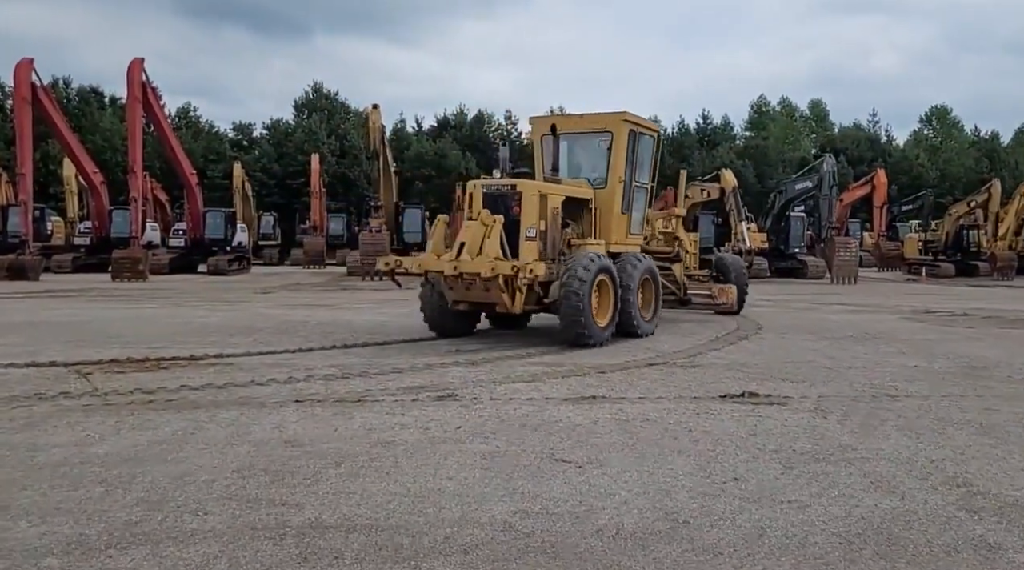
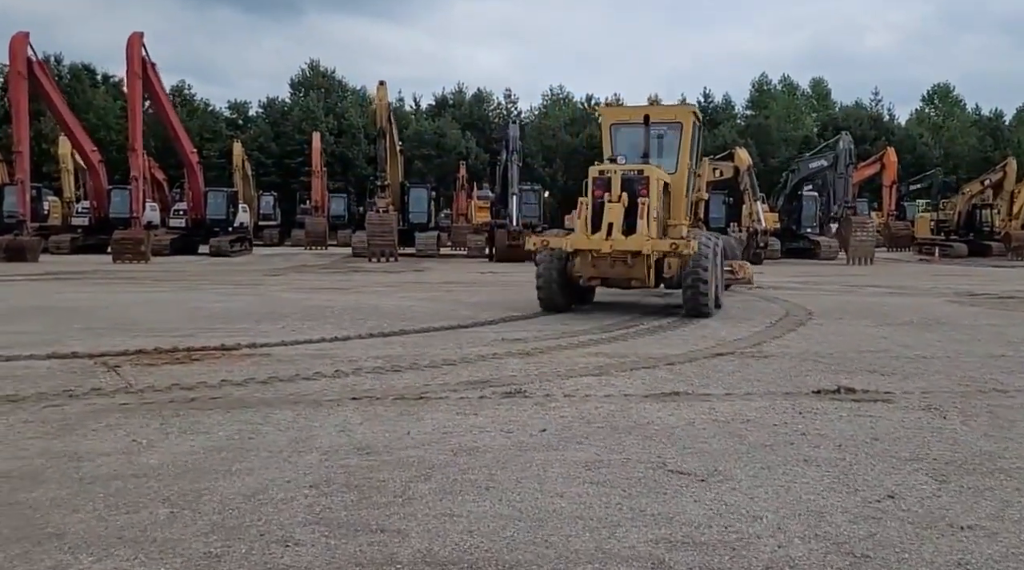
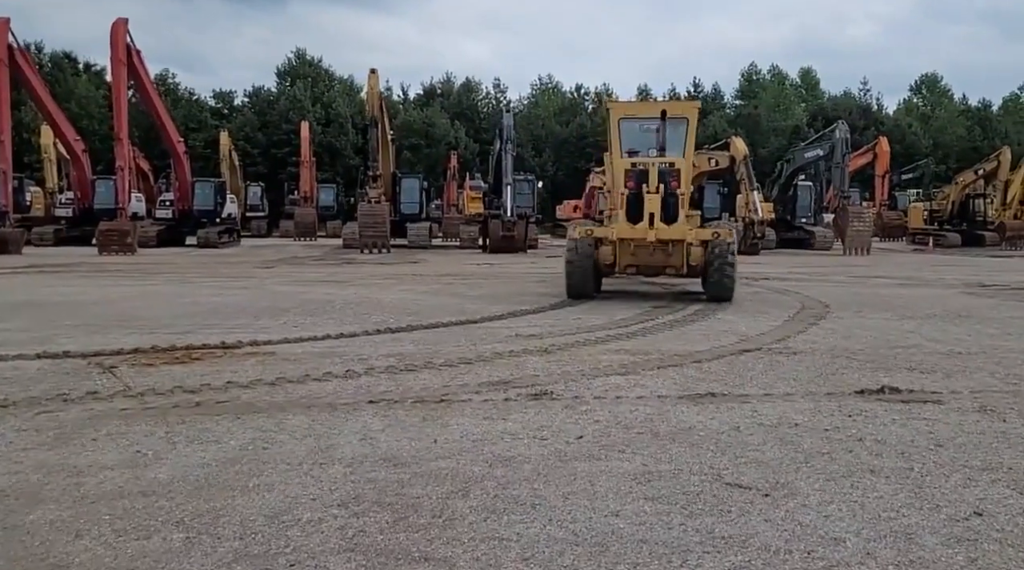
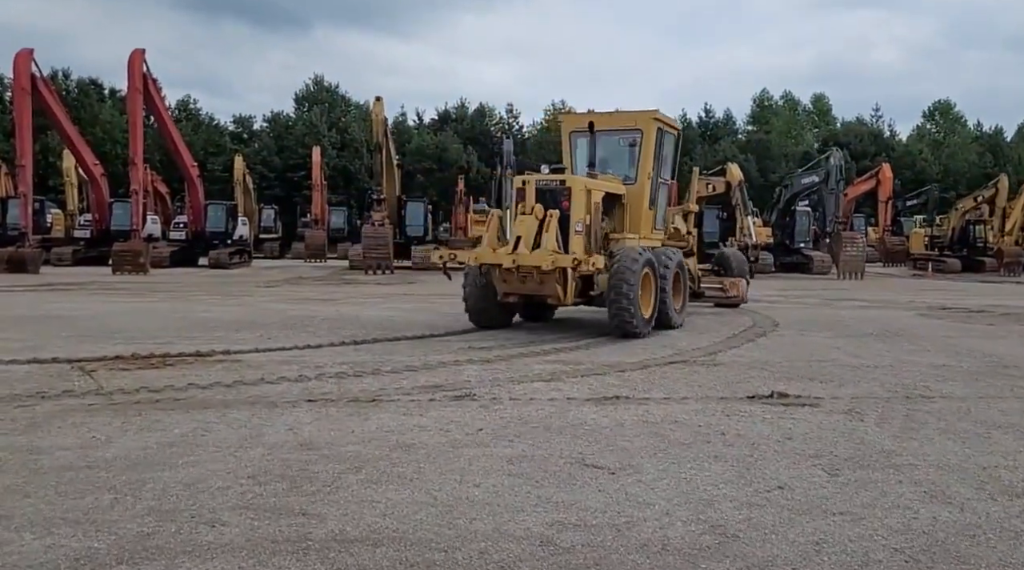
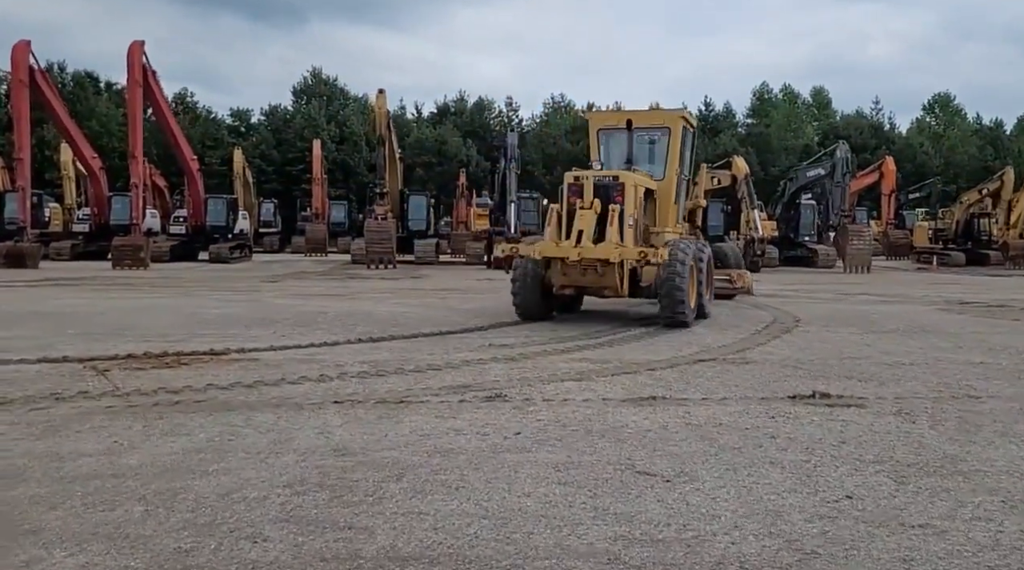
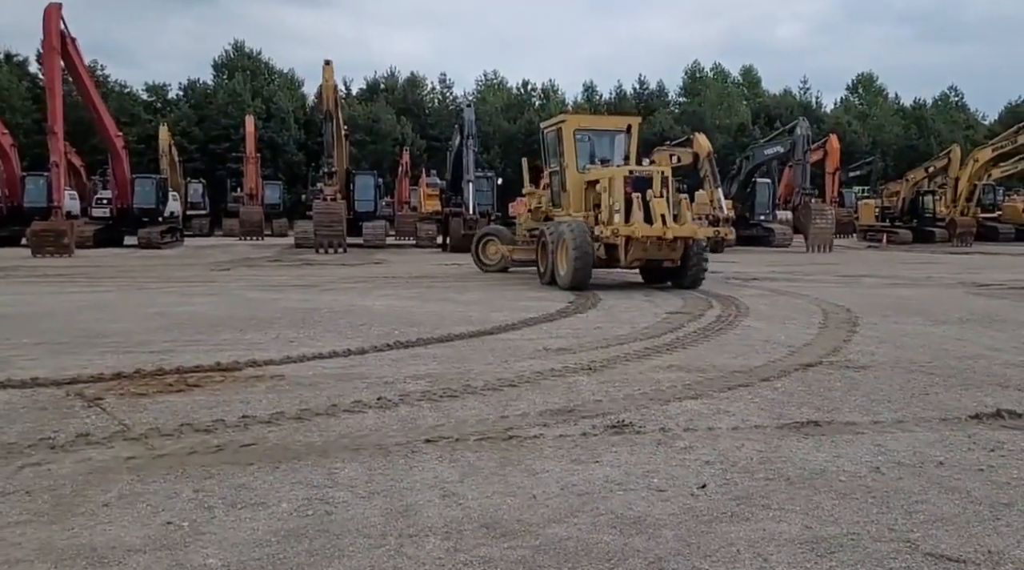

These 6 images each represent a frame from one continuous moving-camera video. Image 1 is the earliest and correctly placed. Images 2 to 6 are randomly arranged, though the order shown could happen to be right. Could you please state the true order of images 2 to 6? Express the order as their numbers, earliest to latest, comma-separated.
4, 5, 2, 3, 6
